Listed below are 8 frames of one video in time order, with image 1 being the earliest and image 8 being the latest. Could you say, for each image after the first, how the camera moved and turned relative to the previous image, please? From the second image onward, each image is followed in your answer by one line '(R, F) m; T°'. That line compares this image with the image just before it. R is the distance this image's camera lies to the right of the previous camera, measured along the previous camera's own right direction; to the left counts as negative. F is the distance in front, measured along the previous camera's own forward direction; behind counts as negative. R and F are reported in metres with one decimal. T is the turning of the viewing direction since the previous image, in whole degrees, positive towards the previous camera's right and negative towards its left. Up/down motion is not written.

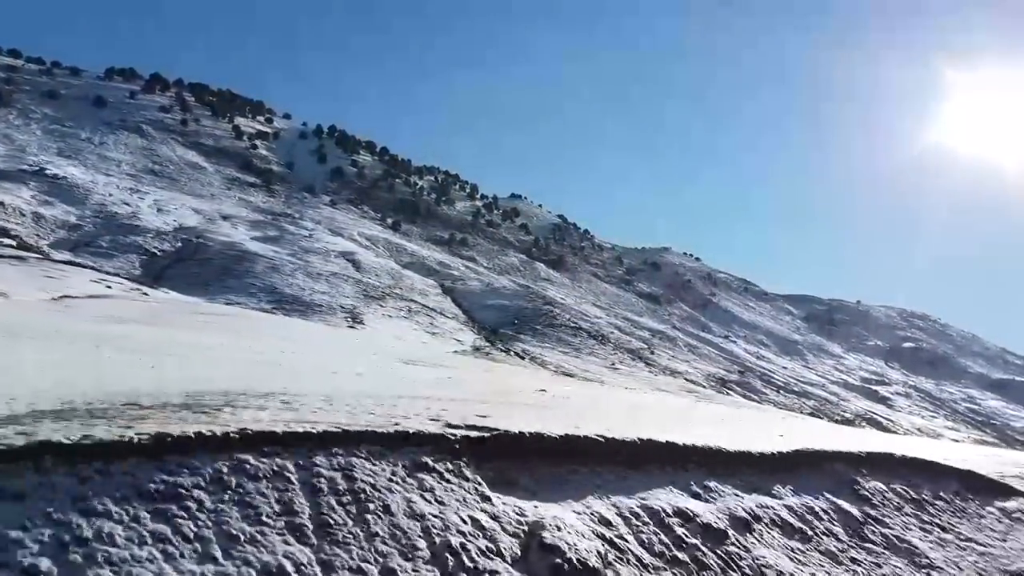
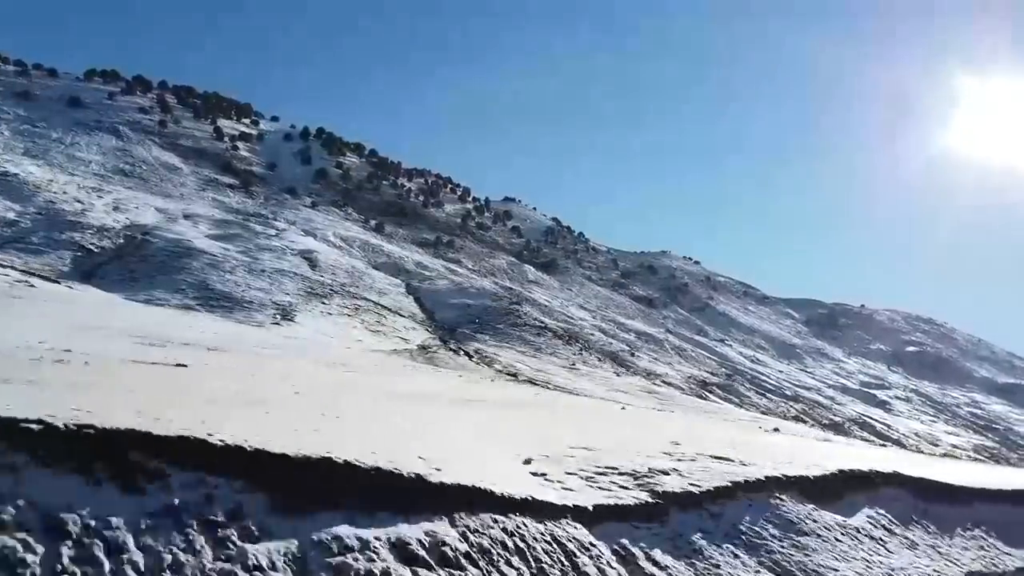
(+2.7, +2.0) m; 0°
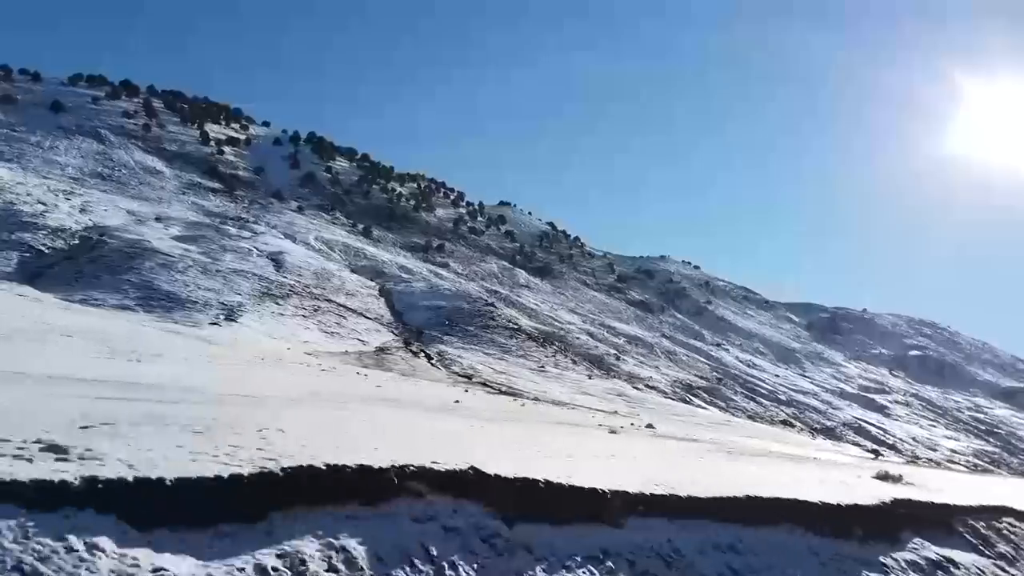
(+2.0, +1.5) m; 0°
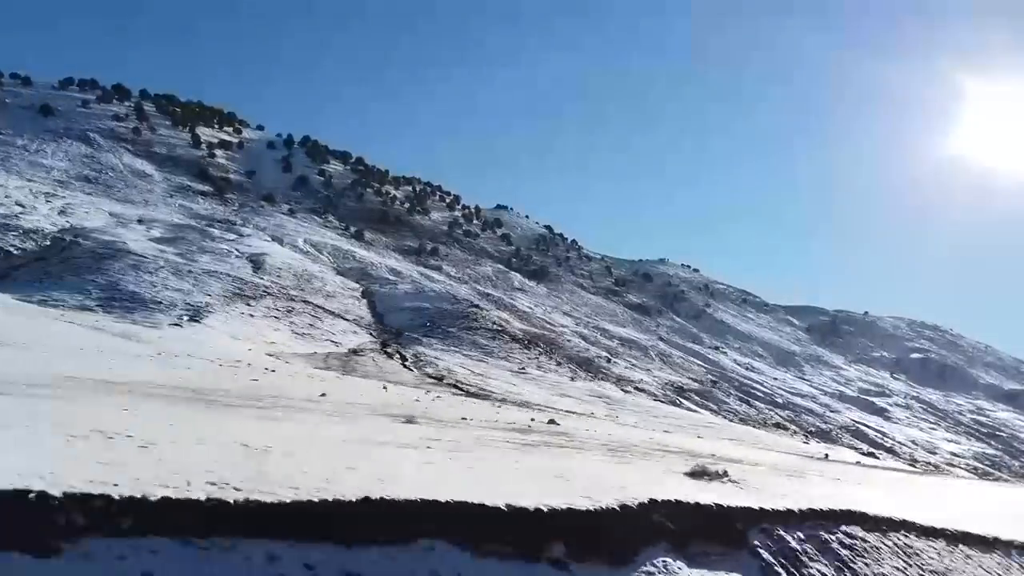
(+1.2, +0.9) m; 0°
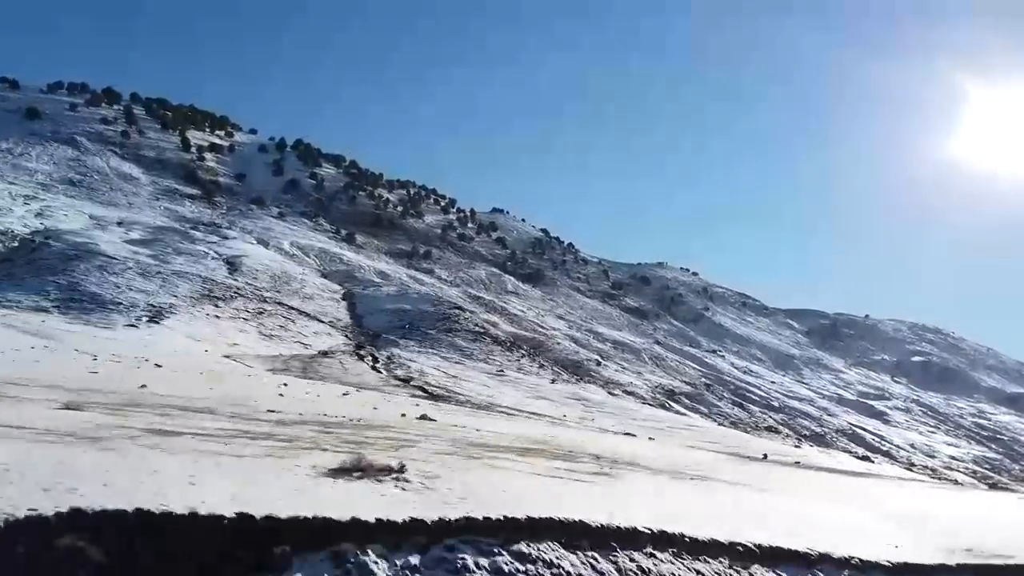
(+1.2, +1.0) m; 0°
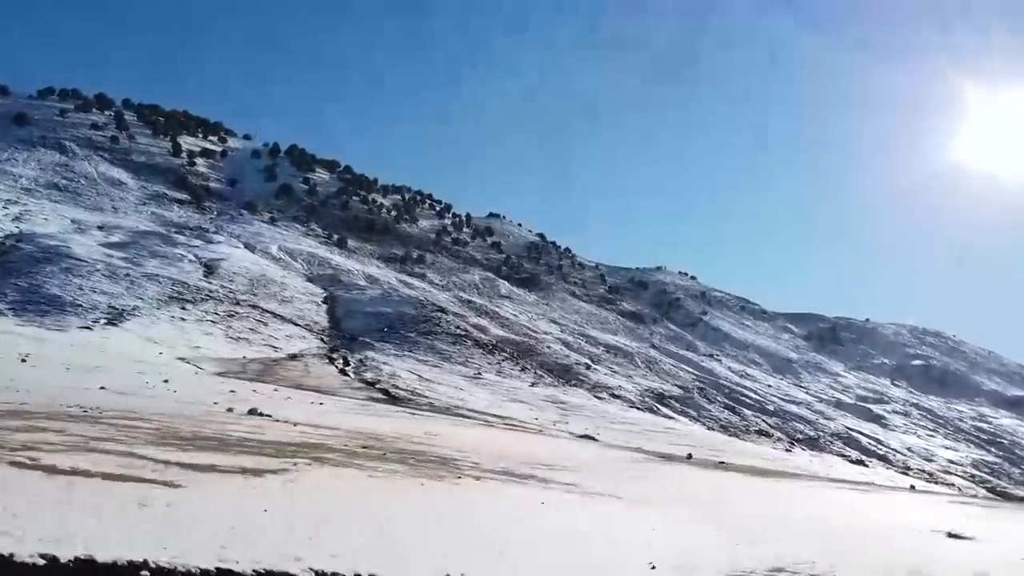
(+1.2, +0.8) m; 0°
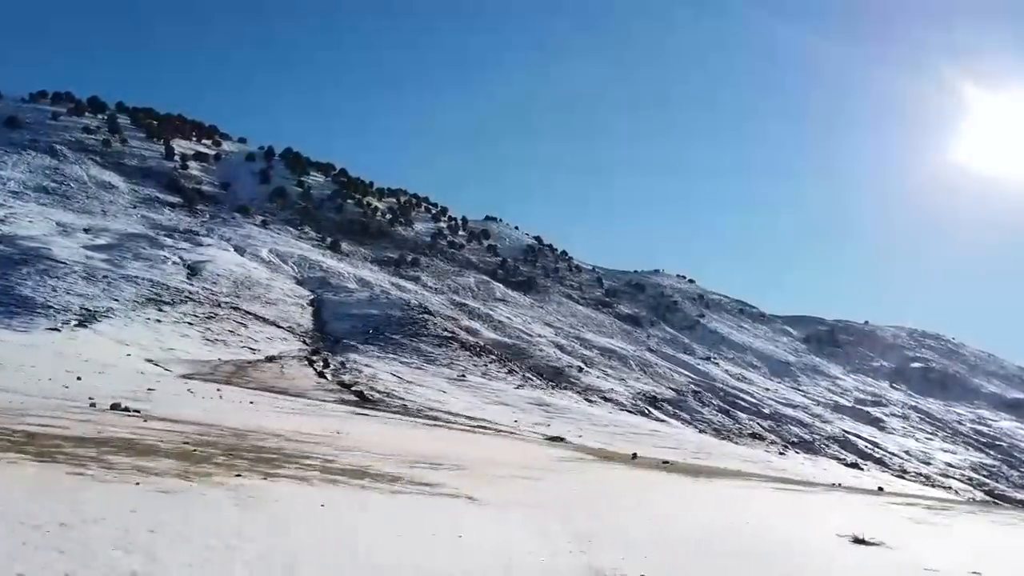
(+0.7, +0.6) m; 0°
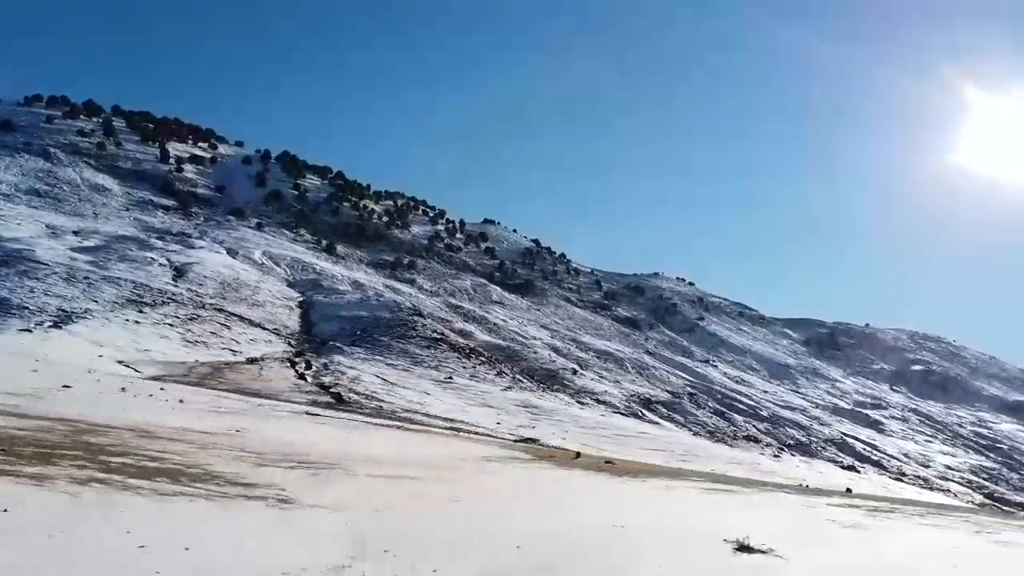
(+0.7, +0.5) m; 0°
